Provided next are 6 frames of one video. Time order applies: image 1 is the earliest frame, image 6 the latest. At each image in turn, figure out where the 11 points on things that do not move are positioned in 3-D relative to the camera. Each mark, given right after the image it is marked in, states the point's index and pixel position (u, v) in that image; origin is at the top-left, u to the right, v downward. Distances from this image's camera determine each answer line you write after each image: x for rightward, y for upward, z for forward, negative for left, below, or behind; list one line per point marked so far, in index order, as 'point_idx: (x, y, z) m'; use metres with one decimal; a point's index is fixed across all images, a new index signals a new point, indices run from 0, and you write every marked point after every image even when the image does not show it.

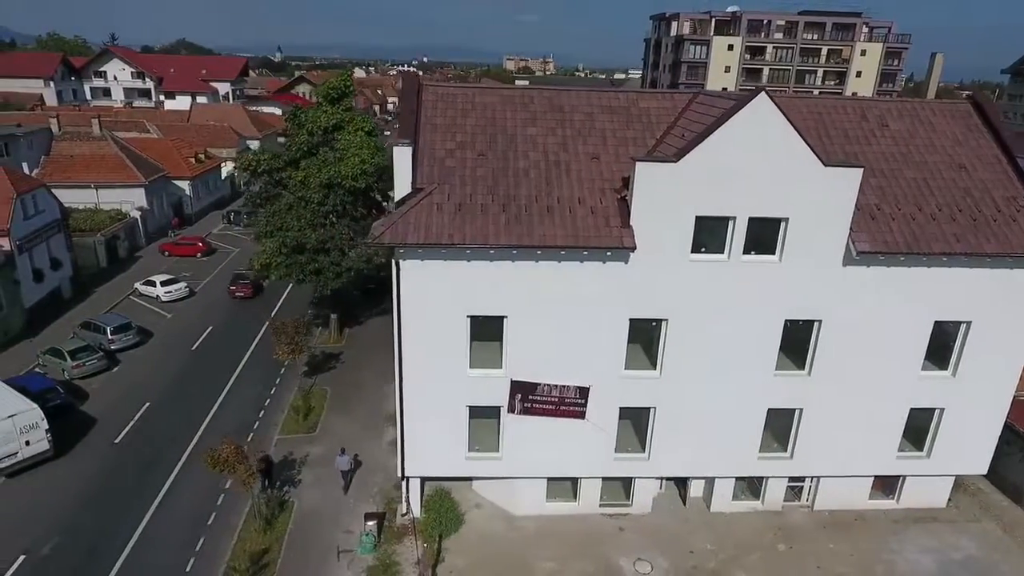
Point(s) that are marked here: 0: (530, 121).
0: (+0.5, +4.7, +17.8) m
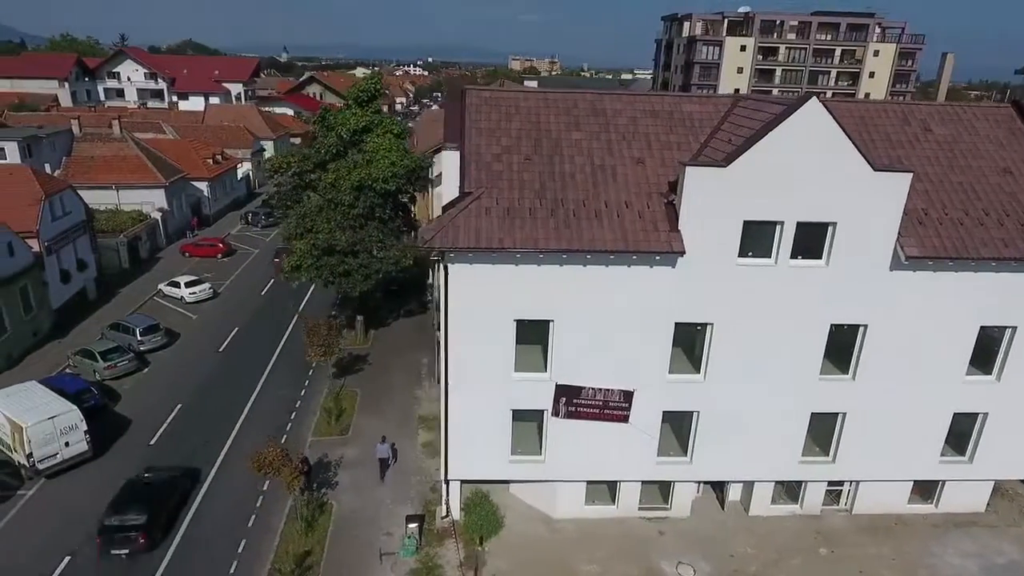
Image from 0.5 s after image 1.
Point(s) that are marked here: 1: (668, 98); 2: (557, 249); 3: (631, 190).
0: (+1.8, +4.6, +17.8) m
1: (+4.6, +5.6, +18.5) m
2: (+1.1, +0.9, +15.5) m
3: (+3.2, +2.6, +16.6) m
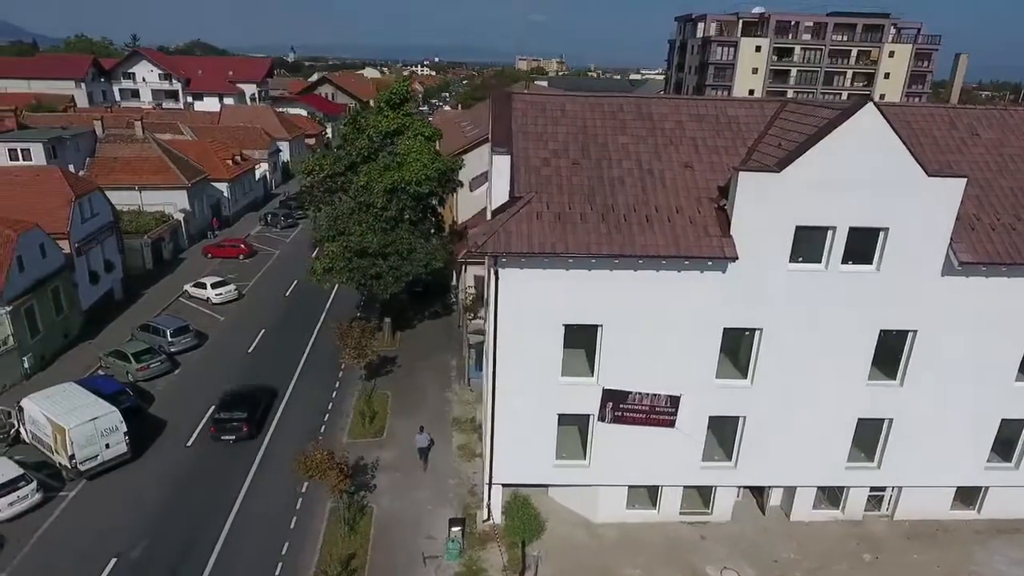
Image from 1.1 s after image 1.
0: (+3.1, +4.5, +17.8) m
1: (+5.9, +5.4, +18.4) m
2: (+2.4, +0.8, +15.4) m
3: (+4.5, +2.4, +16.6) m
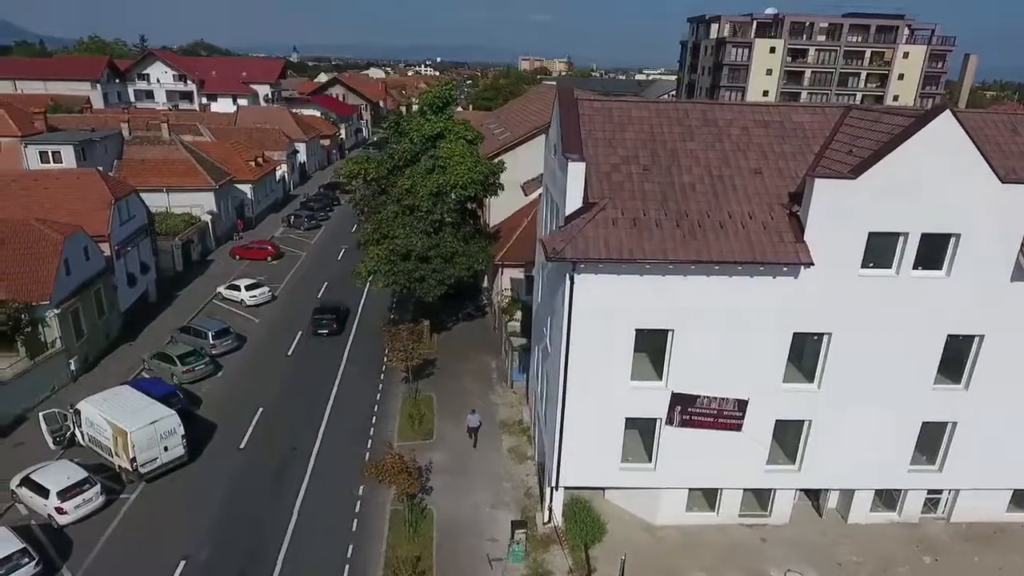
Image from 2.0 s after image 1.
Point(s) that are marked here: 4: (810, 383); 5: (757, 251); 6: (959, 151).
0: (+5.0, +4.3, +17.9) m
1: (+7.8, +5.3, +18.6) m
2: (+4.3, +0.7, +15.6) m
3: (+6.4, +2.3, +16.7) m
4: (+8.5, -2.7, +17.9) m
5: (+6.2, +0.9, +15.9) m
6: (+11.1, +3.4, +15.5) m
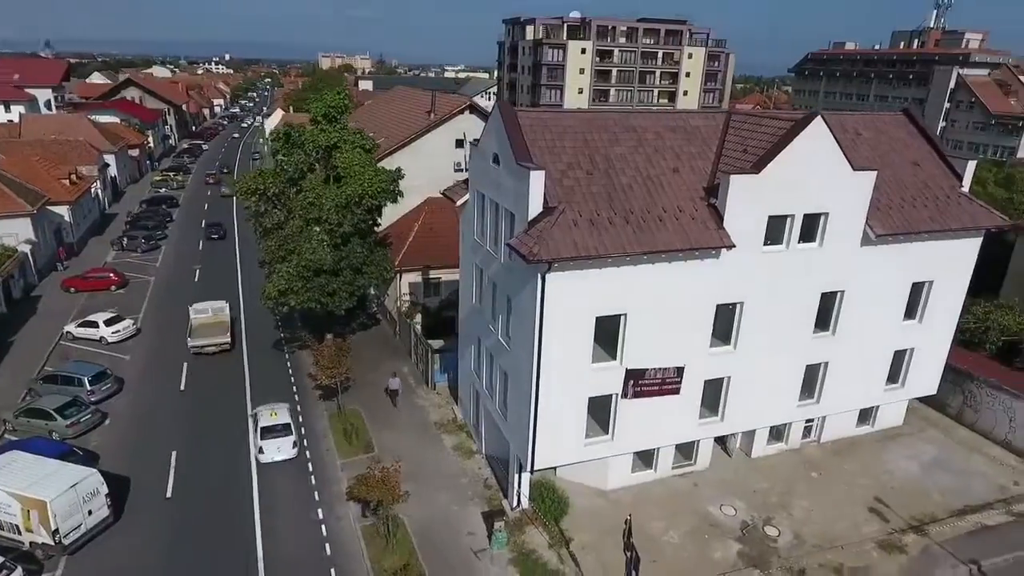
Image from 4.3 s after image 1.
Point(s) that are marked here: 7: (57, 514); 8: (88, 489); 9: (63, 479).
0: (+3.3, +4.7, +20.2) m
1: (+5.7, +6.0, +21.6) m
2: (+3.7, +1.0, +17.8) m
3: (+5.1, +2.8, +19.5) m
4: (+7.3, -1.9, +21.4) m
5: (+5.3, +1.5, +18.7) m
6: (+9.8, +4.4, +19.7) m
7: (-13.1, -6.5, +18.1) m
8: (-12.8, -6.1, +19.0) m
9: (-13.3, -5.6, +18.7) m
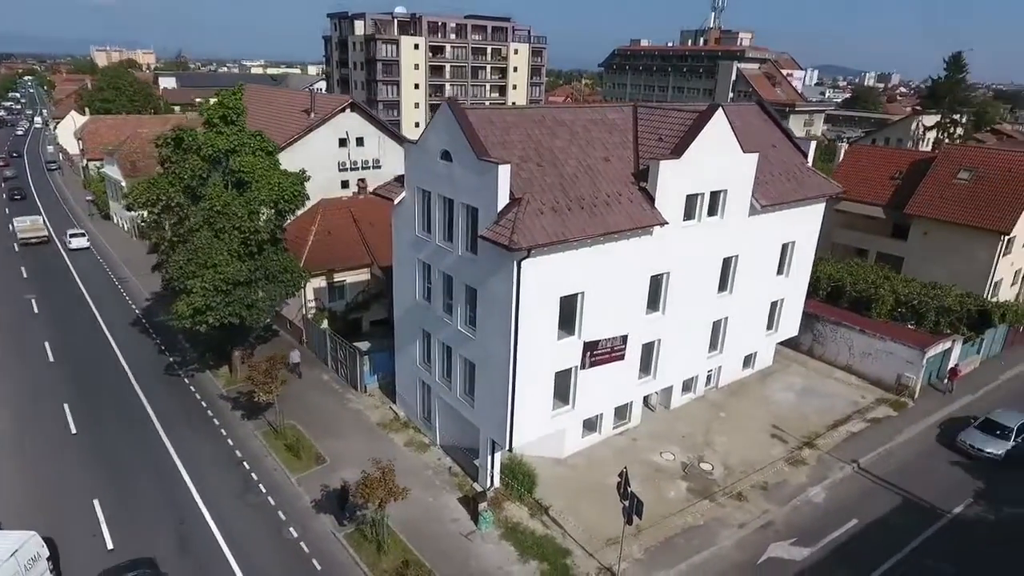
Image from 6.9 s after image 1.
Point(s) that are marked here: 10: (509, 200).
0: (+1.4, +5.3, +21.8) m
1: (+3.2, +6.8, +23.8) m
2: (+2.7, +1.7, +19.8) m
3: (+3.5, +3.6, +21.7) m
4: (+5.6, -0.9, +24.2) m
5: (+4.1, +2.3, +21.0) m
6: (+7.8, +5.7, +23.1) m
7: (-12.7, -7.4, +15.6) m
8: (-12.6, -7.0, +16.6) m
9: (-13.1, -6.6, +16.1) m
10: (-0.1, +2.7, +19.2) m
